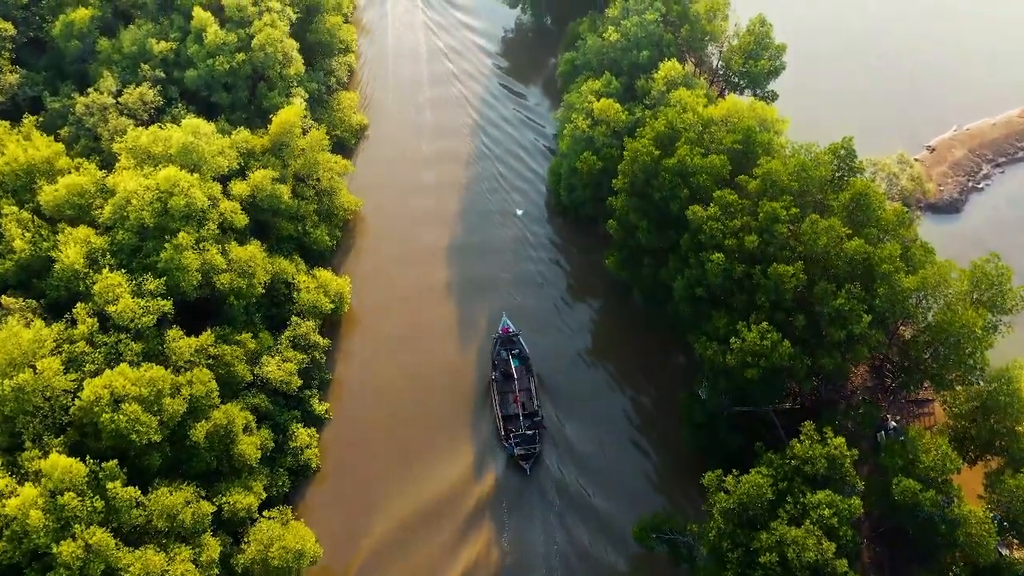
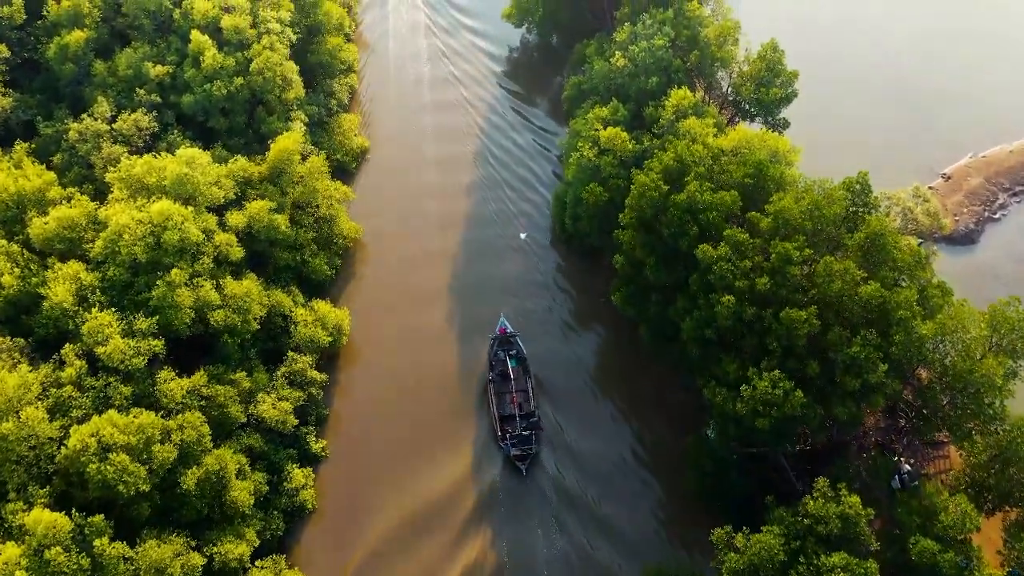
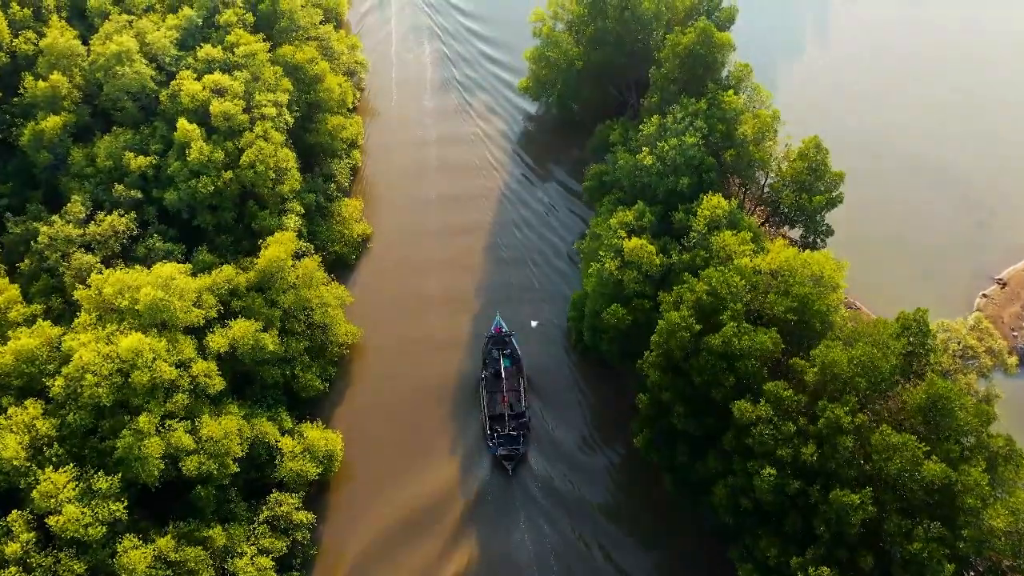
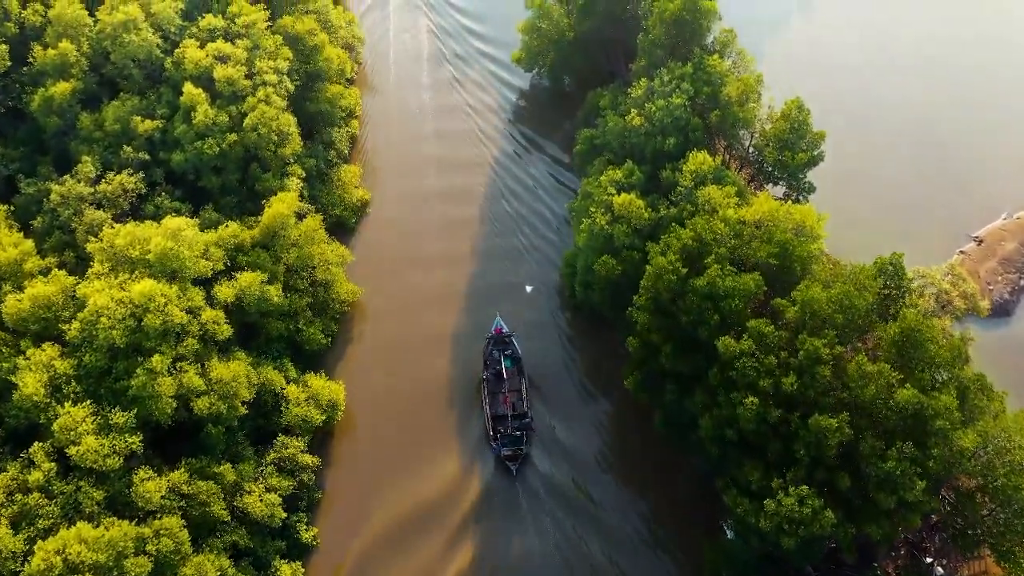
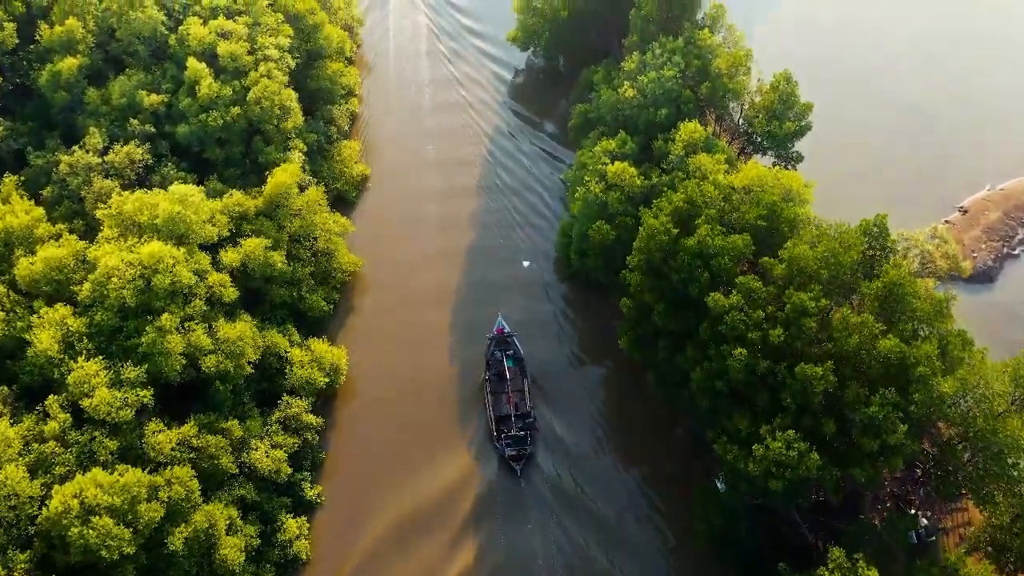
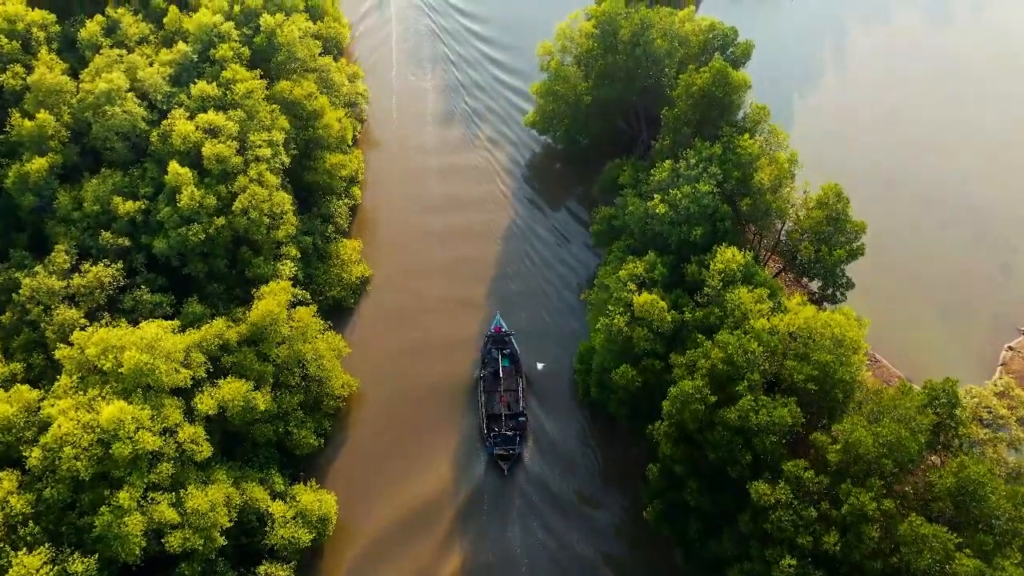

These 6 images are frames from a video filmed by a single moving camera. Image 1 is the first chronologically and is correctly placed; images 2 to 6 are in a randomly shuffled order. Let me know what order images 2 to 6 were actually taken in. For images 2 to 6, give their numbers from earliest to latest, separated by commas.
2, 5, 4, 3, 6
